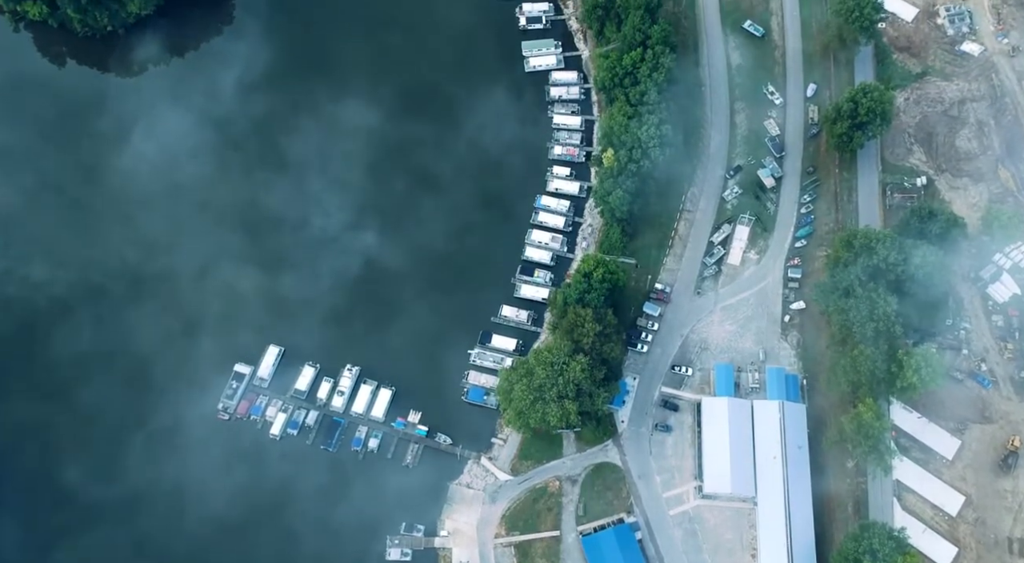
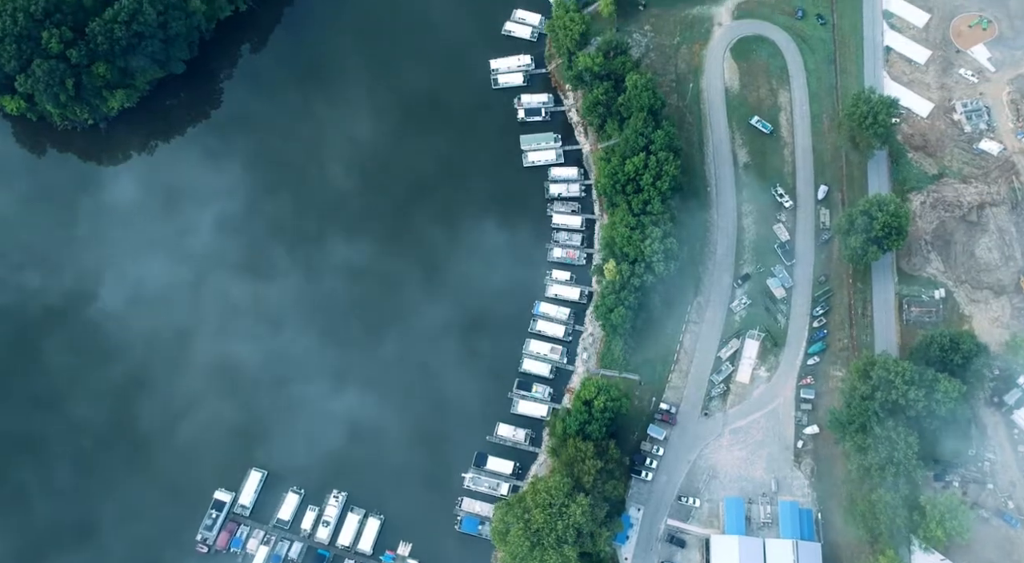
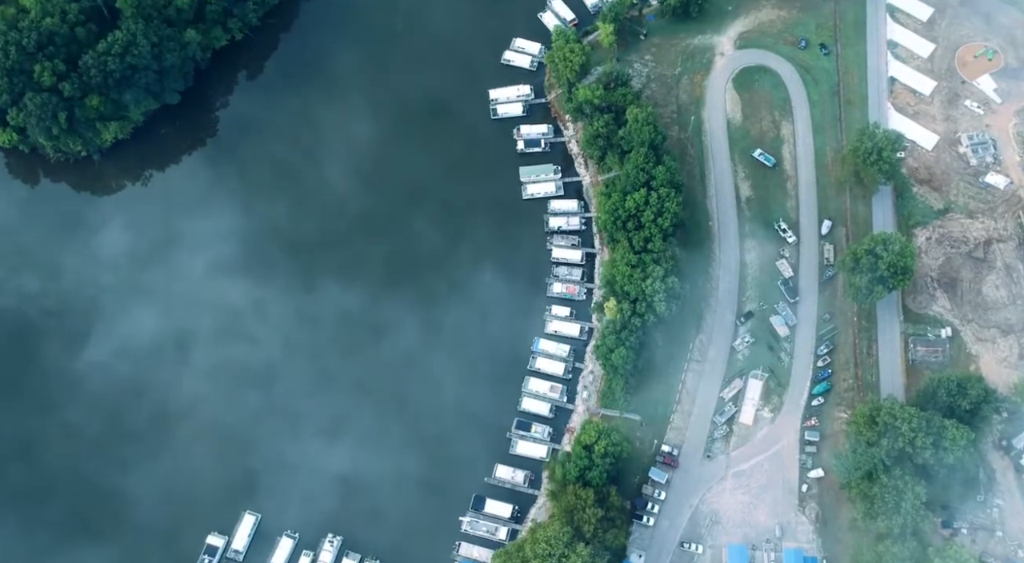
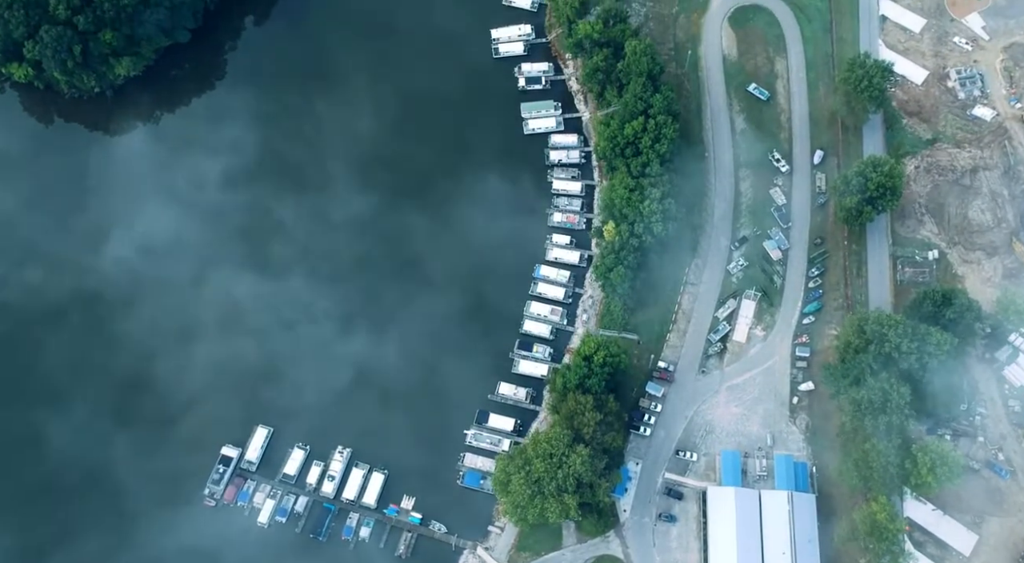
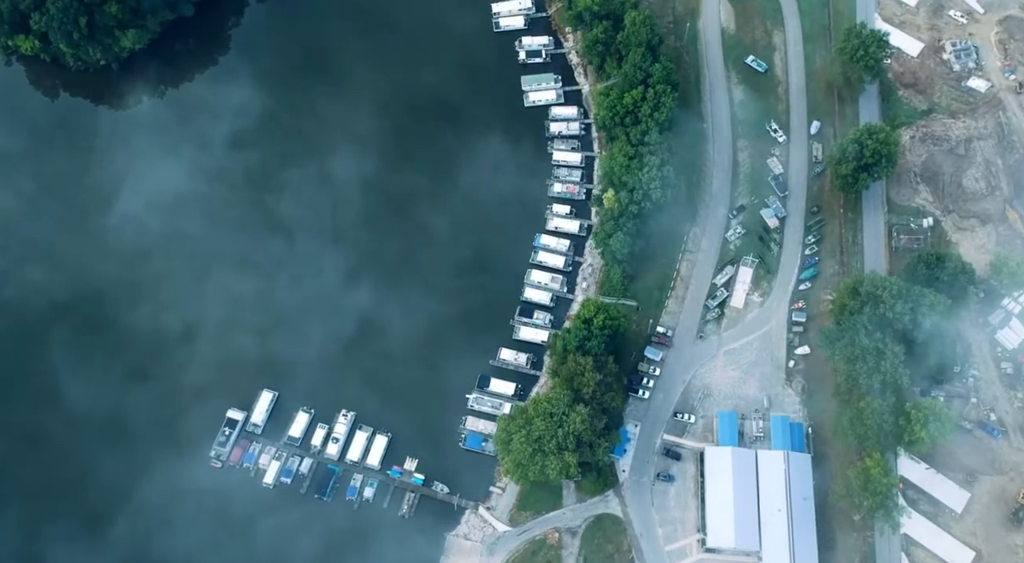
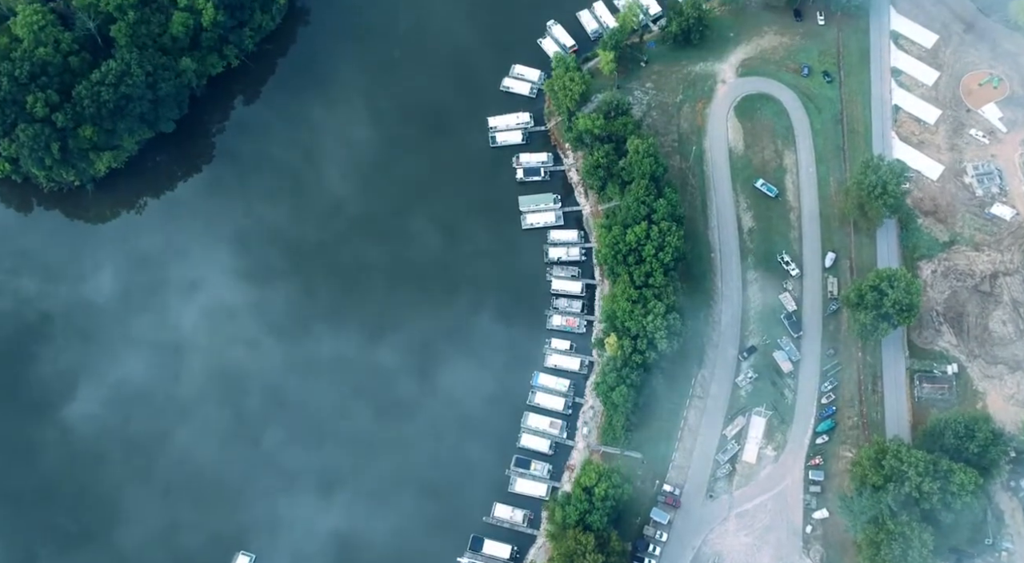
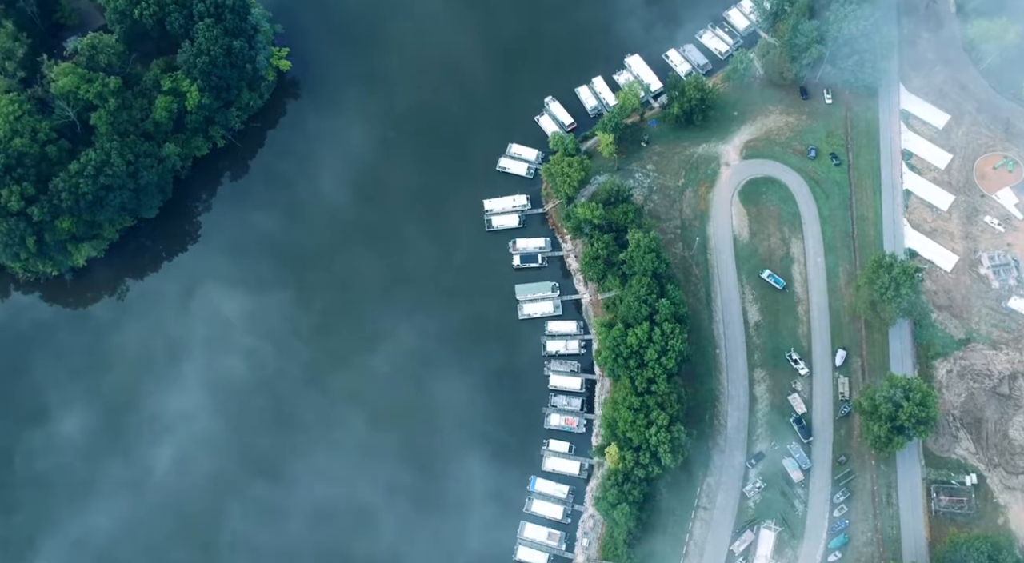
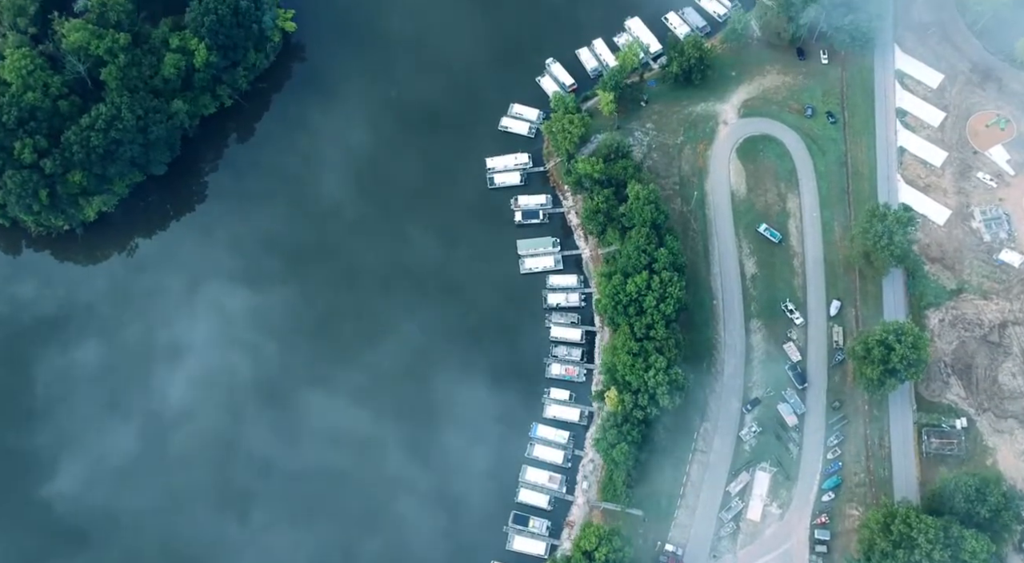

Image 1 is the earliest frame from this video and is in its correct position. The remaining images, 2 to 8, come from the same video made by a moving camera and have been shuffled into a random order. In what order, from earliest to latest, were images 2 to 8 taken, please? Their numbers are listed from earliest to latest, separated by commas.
5, 4, 2, 3, 6, 8, 7
